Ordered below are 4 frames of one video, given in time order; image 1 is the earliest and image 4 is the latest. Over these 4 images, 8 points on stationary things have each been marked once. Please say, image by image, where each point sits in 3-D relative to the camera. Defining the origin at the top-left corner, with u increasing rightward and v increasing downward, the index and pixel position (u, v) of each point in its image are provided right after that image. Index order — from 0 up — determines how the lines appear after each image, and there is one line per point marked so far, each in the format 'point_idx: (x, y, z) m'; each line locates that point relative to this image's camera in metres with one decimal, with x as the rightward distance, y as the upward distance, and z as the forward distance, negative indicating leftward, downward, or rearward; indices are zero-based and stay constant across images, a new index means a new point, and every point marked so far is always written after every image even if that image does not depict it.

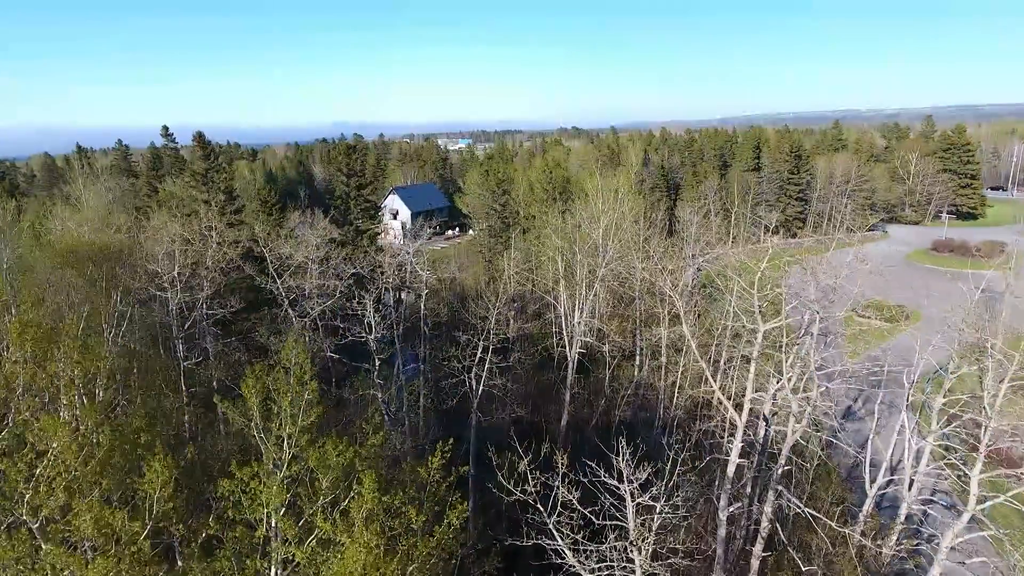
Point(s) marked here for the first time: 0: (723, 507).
0: (+3.2, -3.4, +11.0) m
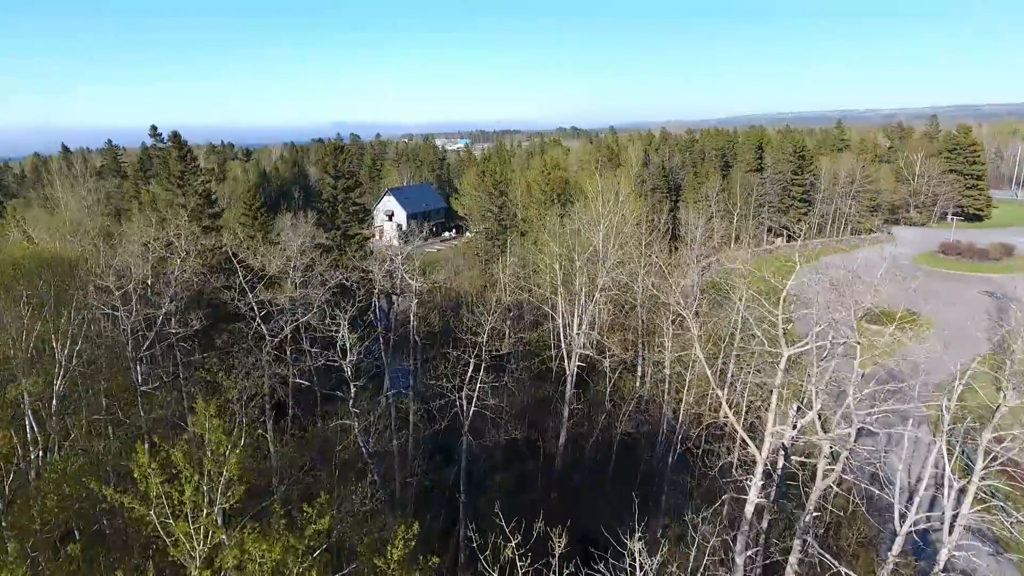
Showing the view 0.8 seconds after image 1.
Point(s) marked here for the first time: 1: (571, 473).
0: (+3.1, -3.6, +9.8) m
1: (+1.6, -5.1, +19.7) m
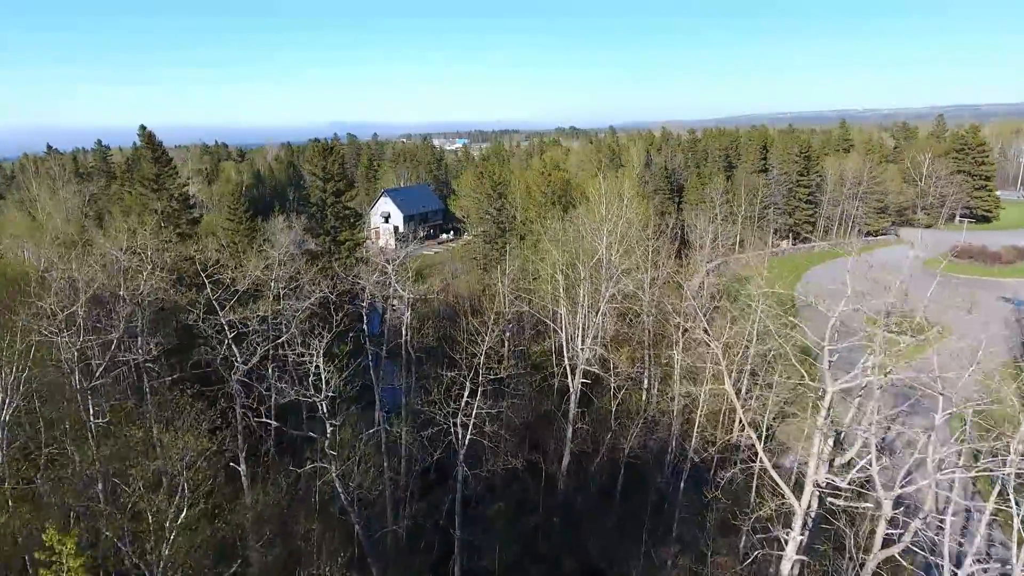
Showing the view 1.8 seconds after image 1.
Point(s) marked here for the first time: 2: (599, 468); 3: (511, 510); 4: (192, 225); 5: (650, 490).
0: (+3.1, -3.9, +8.4) m
1: (+1.6, -5.4, +18.4) m
2: (+2.3, -4.8, +19.1) m
3: (0.0, -5.5, +17.8) m
4: (-8.8, +1.8, +19.7) m
5: (+3.7, -5.4, +19.1) m
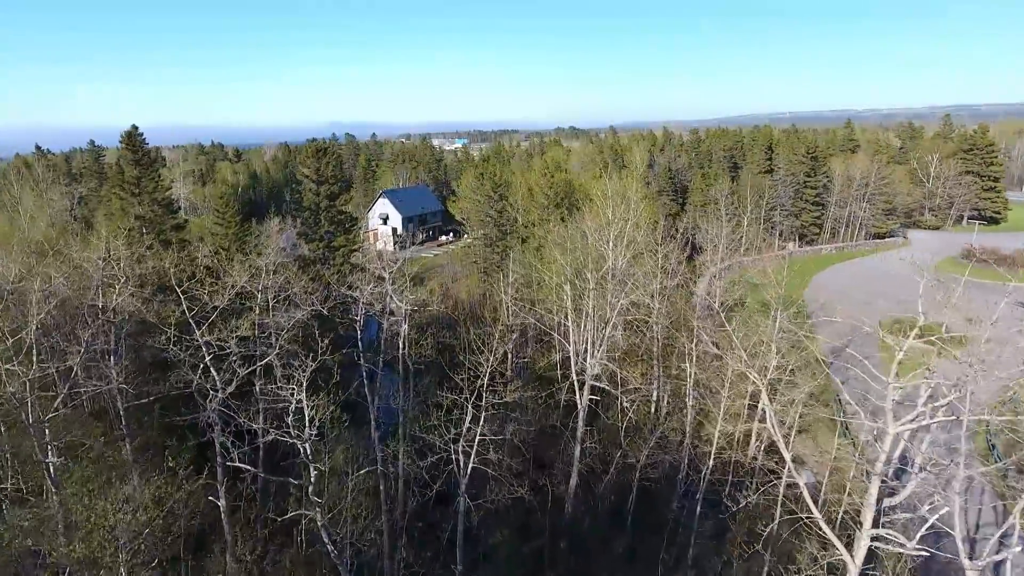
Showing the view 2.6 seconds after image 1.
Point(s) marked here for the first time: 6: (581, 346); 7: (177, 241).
0: (+3.2, -4.2, +7.3) m
1: (+1.7, -5.6, +17.3) m
2: (+2.4, -5.0, +17.9) m
3: (+0.1, -5.8, +16.6) m
4: (-8.7, +1.5, +18.6) m
5: (+3.8, -5.6, +18.0) m
6: (+1.8, -1.5, +19.1) m
7: (-8.4, +1.2, +18.1) m
